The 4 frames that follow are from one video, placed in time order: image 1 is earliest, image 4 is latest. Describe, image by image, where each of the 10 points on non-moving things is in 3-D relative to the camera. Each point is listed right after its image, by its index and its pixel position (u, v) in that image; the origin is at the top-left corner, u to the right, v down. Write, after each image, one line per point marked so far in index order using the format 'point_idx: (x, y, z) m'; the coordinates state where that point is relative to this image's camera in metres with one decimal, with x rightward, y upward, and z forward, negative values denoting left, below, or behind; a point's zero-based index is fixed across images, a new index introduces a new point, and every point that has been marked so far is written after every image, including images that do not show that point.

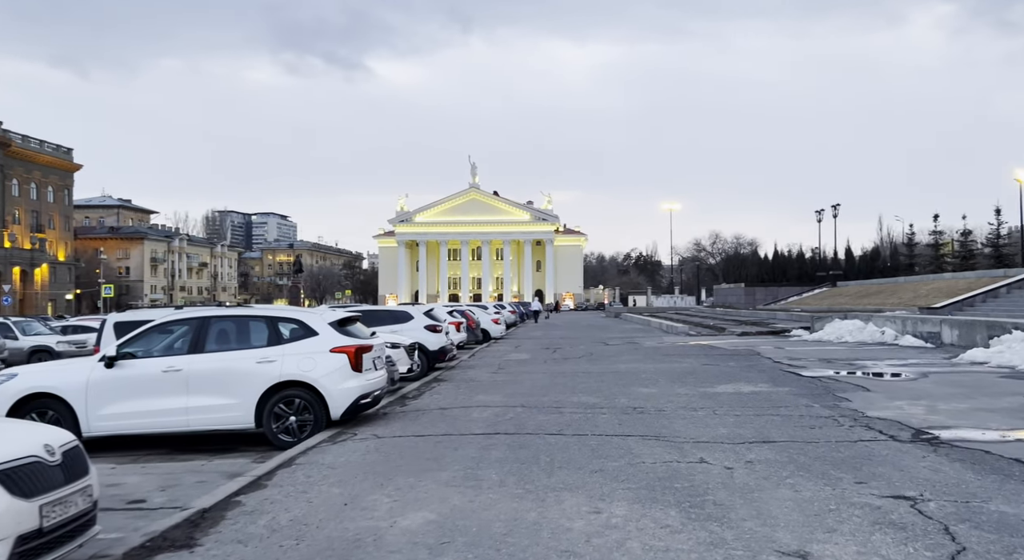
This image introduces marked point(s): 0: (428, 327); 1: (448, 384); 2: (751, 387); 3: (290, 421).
0: (-1.9, -1.1, +17.5) m
1: (-1.2, -2.0, +14.5) m
2: (+4.0, -1.8, +12.6) m
3: (-2.6, -1.7, +8.9) m
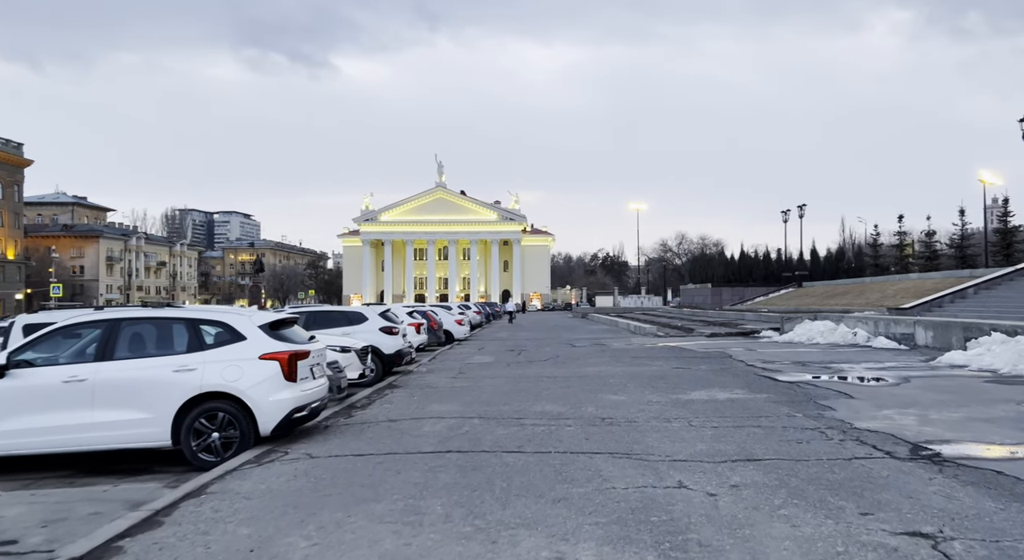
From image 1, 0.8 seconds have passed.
0: (-2.8, -1.1, +16.4) m
1: (-1.9, -2.0, +13.4) m
2: (+3.3, -1.8, +11.7) m
3: (-3.1, -1.6, +7.8) m
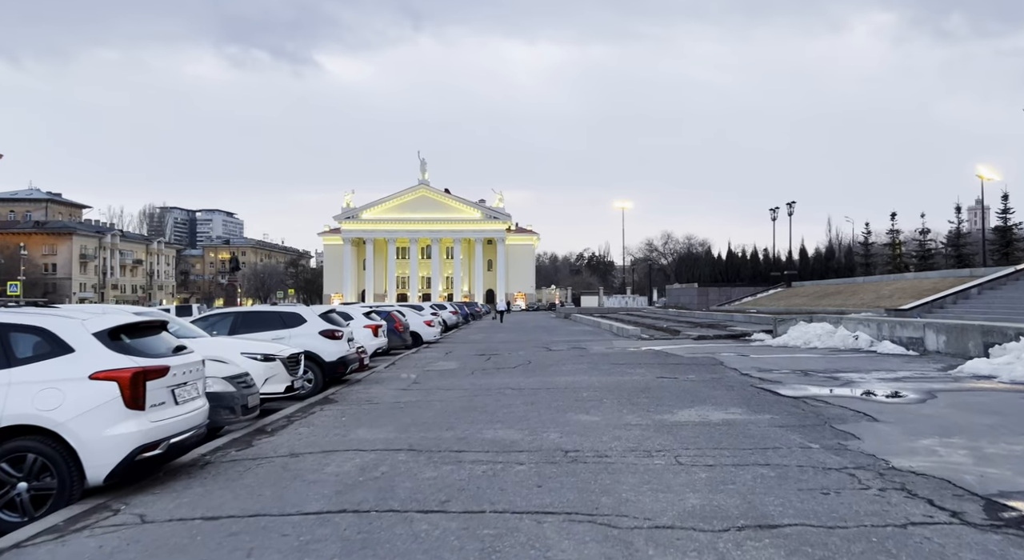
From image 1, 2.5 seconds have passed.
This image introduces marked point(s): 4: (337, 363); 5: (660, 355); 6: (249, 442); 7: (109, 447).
0: (-3.5, -1.0, +14.2) m
1: (-2.6, -1.9, +11.2) m
2: (+2.7, -1.7, +9.7) m
3: (-3.7, -1.6, +5.6) m
4: (-3.3, -1.5, +14.1) m
5: (+3.8, -1.9, +19.5) m
6: (-2.9, -1.8, +8.3) m
7: (-3.1, -1.3, +5.8) m
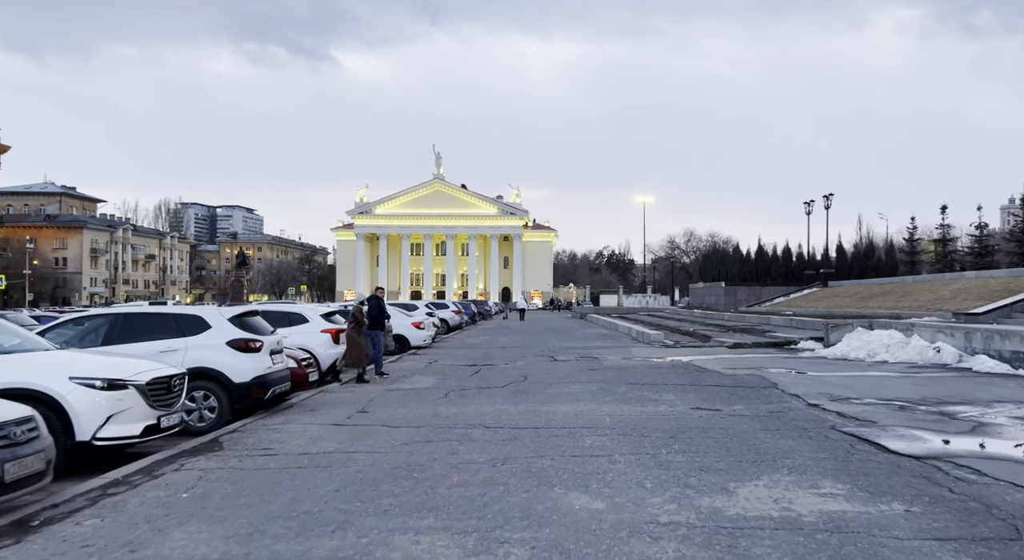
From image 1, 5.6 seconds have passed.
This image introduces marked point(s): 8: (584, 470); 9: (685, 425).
0: (-3.8, -0.9, +10.4) m
1: (-3.0, -1.8, +7.4) m
2: (+2.3, -1.6, +5.7) m
3: (-4.2, -1.4, +1.8) m
4: (-3.5, -1.4, +10.3) m
5: (+3.6, -1.8, +15.4) m
6: (-3.3, -1.7, +4.4) m
7: (-3.6, -1.2, +2.0) m
8: (+0.6, -1.7, +6.9) m
9: (+2.1, -1.8, +9.2) m
